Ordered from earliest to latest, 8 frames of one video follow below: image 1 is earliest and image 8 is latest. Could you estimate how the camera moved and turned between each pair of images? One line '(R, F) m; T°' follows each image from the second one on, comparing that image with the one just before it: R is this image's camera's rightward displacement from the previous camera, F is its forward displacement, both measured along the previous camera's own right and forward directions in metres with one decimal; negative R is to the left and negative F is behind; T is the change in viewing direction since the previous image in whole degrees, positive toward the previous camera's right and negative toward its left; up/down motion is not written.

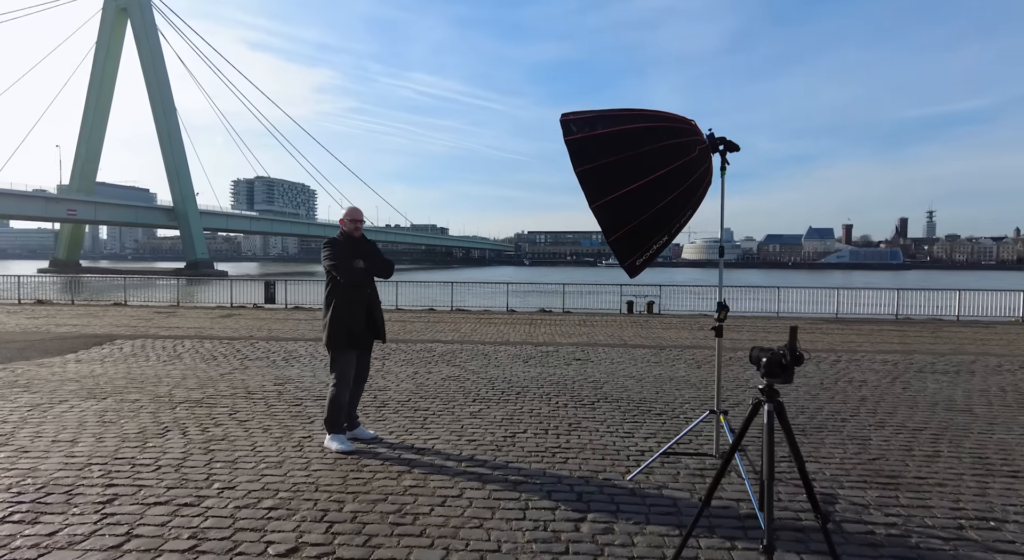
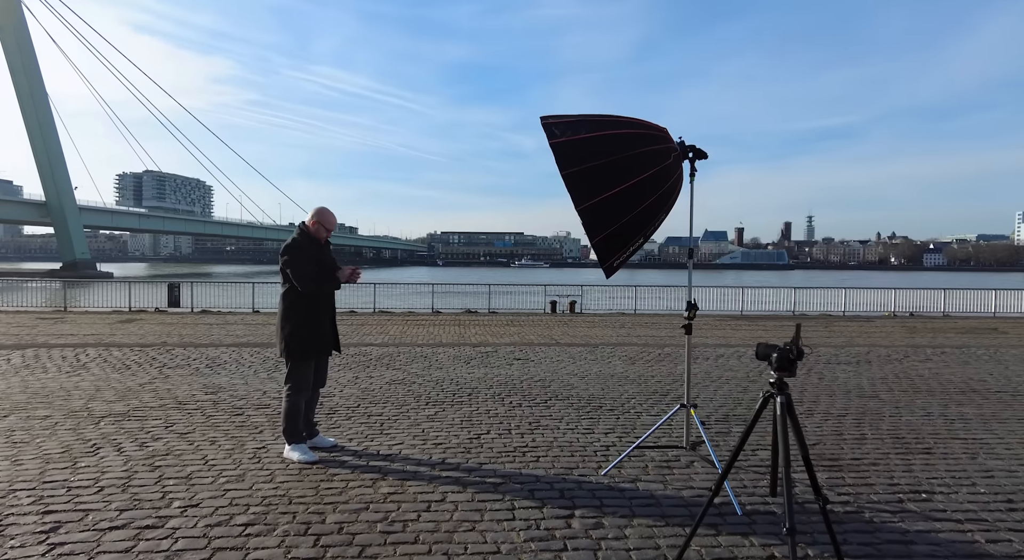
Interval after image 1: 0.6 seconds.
(-0.5, 0.0) m; +9°
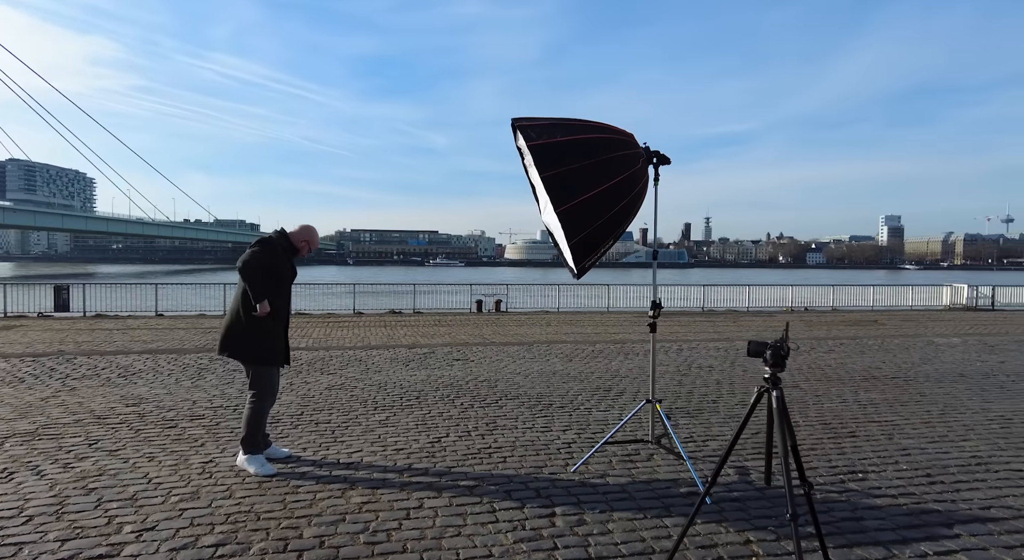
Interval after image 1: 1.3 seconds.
(-0.5, 0.0) m; +8°
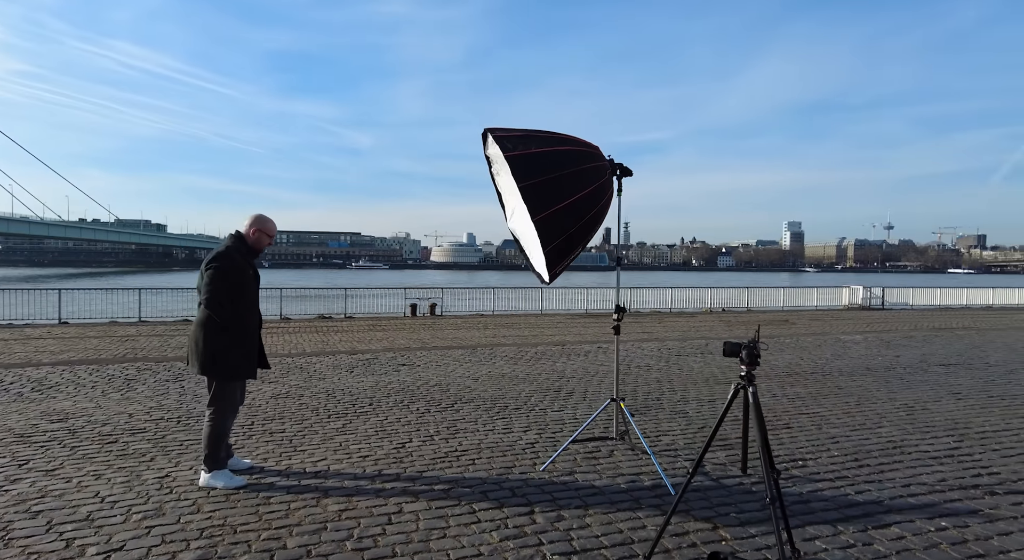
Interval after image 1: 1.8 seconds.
(-0.4, -0.1) m; +7°
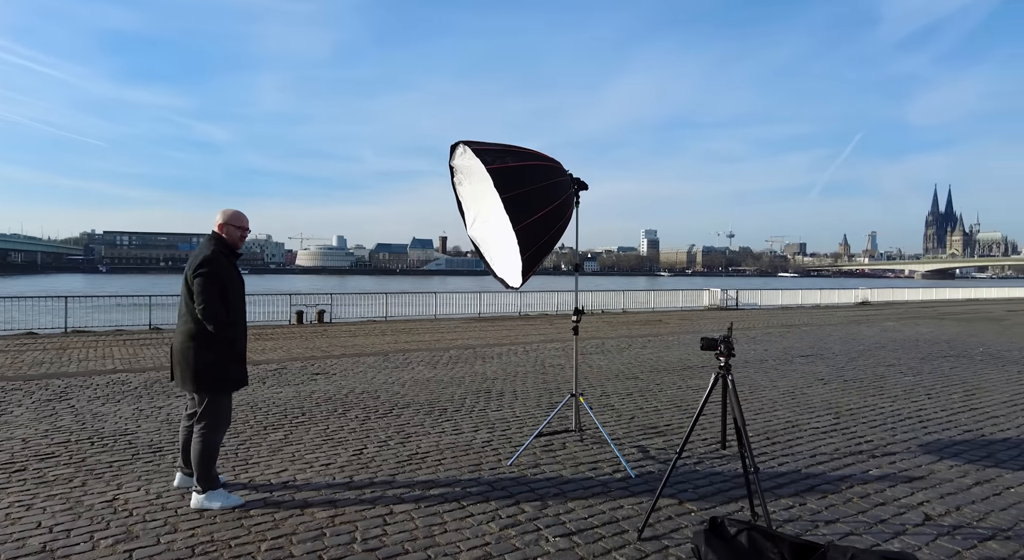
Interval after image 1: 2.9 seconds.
(-0.9, -0.2) m; +12°
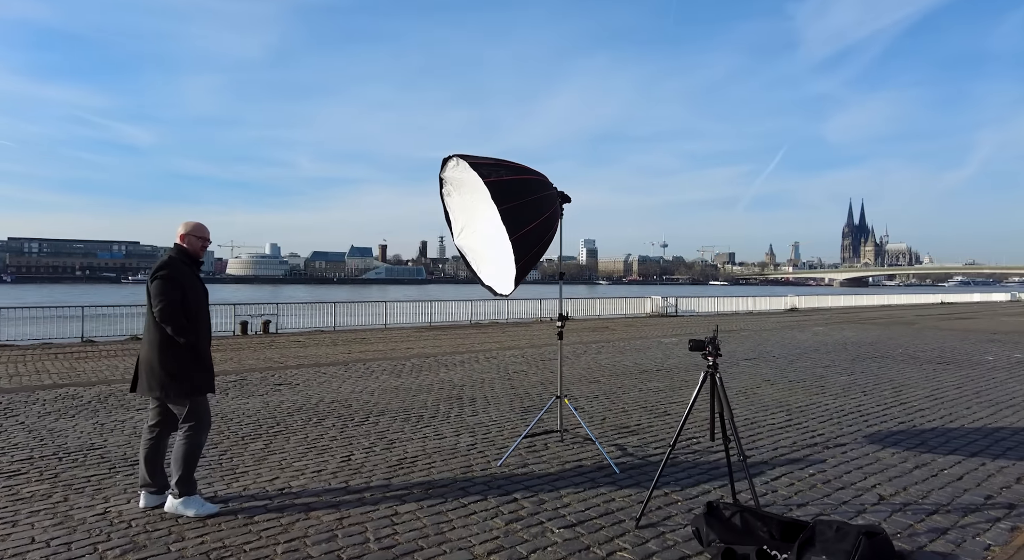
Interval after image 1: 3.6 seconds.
(-0.5, -0.2) m; +6°
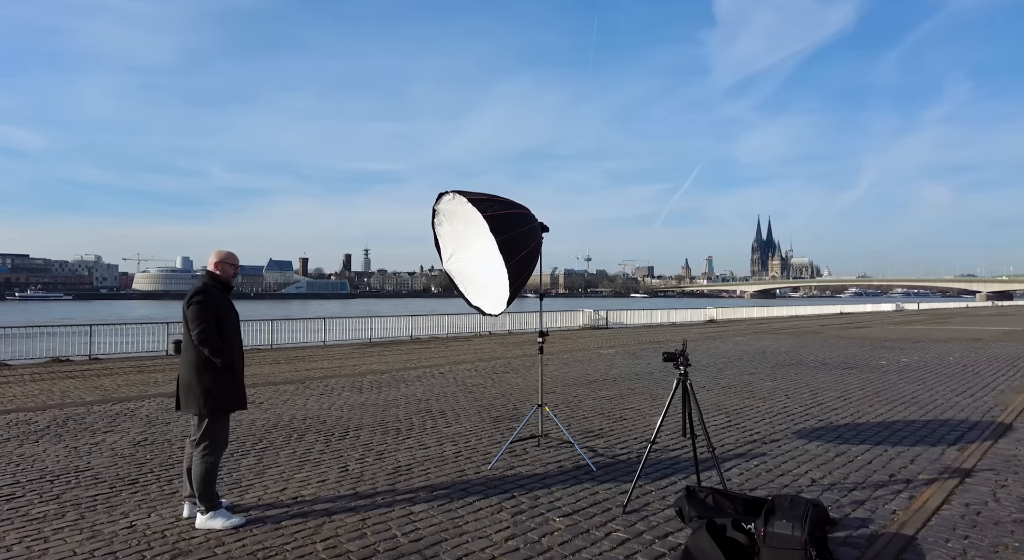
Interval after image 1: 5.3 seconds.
(-0.6, -0.6) m; +7°
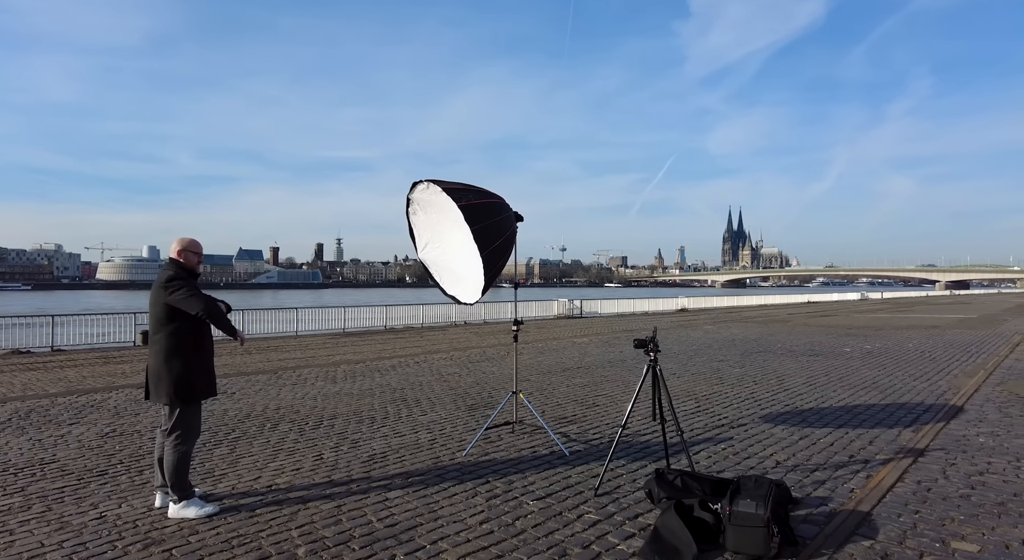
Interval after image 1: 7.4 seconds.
(0.0, -0.1) m; +2°
